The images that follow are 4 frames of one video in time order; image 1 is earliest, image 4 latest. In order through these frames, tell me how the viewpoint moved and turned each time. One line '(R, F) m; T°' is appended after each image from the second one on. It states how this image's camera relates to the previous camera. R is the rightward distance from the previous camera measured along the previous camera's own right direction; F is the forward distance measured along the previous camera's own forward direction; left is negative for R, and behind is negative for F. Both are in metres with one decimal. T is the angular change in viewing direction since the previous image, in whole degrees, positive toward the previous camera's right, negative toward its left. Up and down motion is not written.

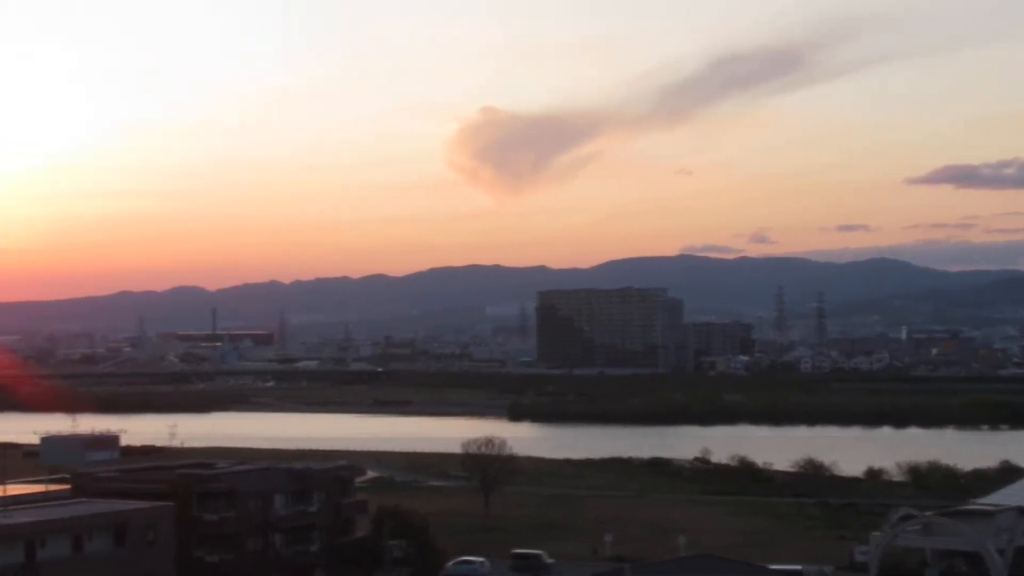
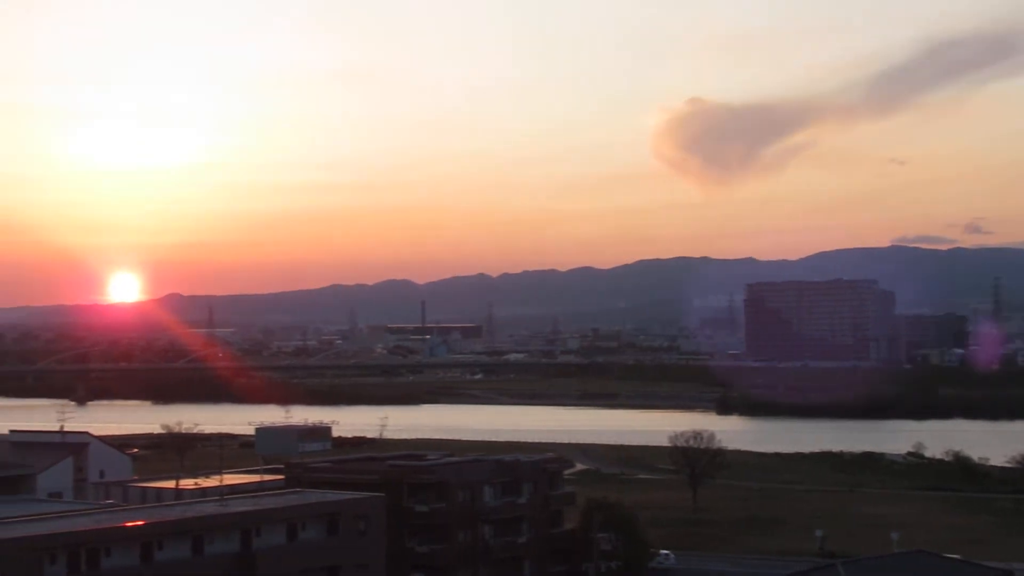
(0.0, 0.0) m; -6°
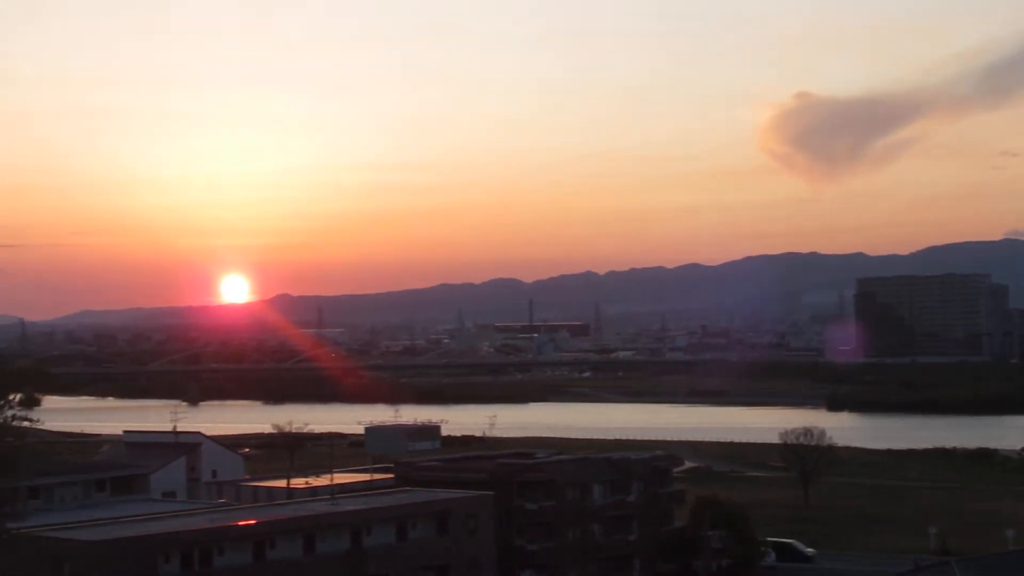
(0.0, 0.0) m; -3°
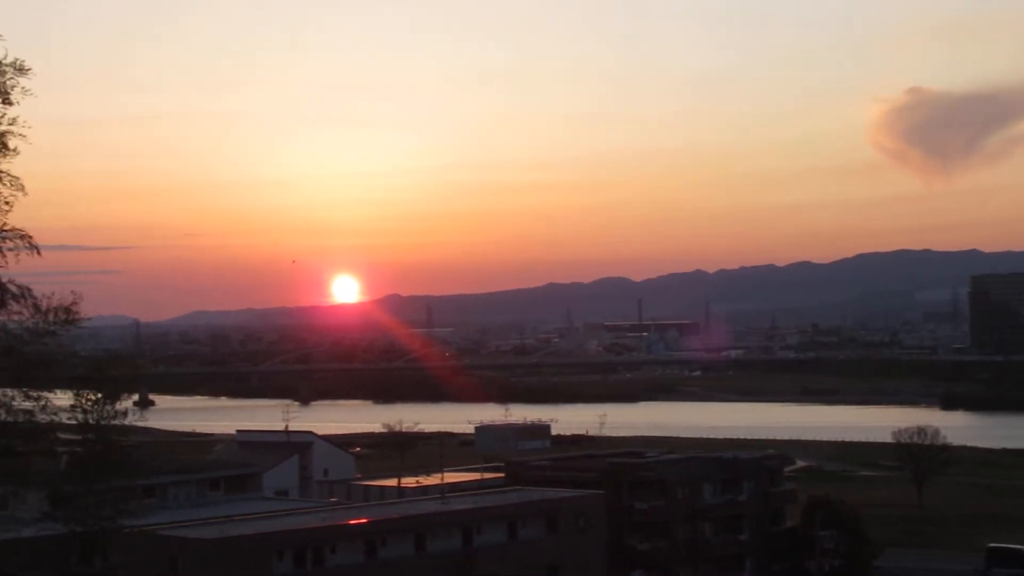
(0.0, 0.0) m; -3°
